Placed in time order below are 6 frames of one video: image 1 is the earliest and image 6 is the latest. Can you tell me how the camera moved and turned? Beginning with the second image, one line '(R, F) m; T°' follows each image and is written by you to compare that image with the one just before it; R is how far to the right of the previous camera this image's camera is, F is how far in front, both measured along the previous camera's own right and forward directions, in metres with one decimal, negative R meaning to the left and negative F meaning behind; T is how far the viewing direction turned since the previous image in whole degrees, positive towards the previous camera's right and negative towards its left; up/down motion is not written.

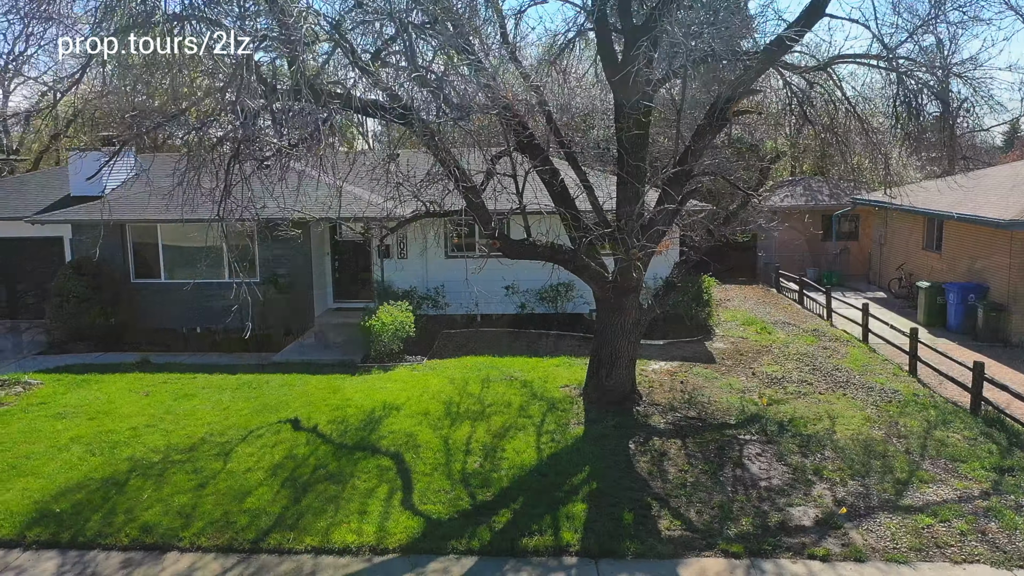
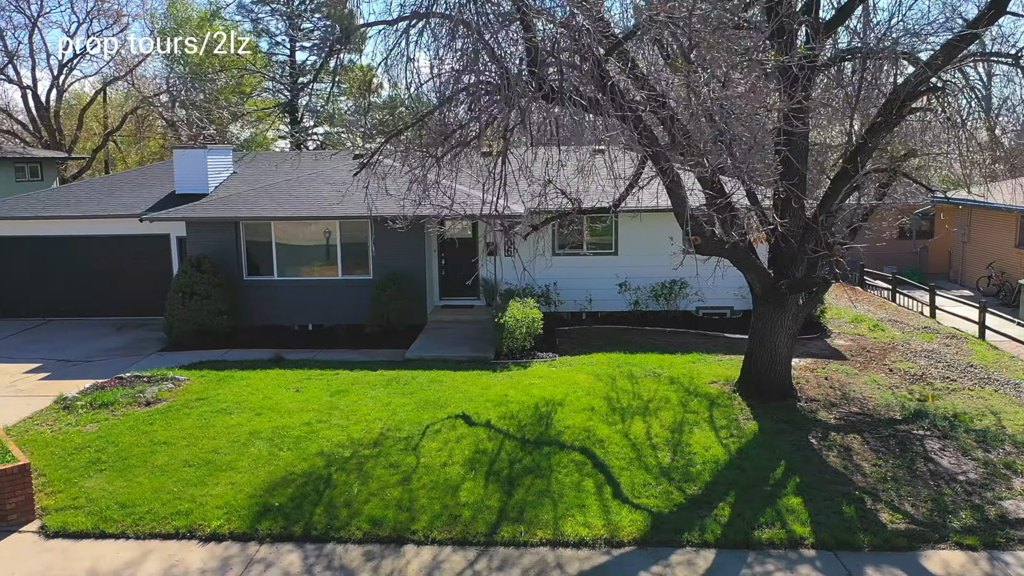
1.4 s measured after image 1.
(-1.9, 0.0) m; 0°
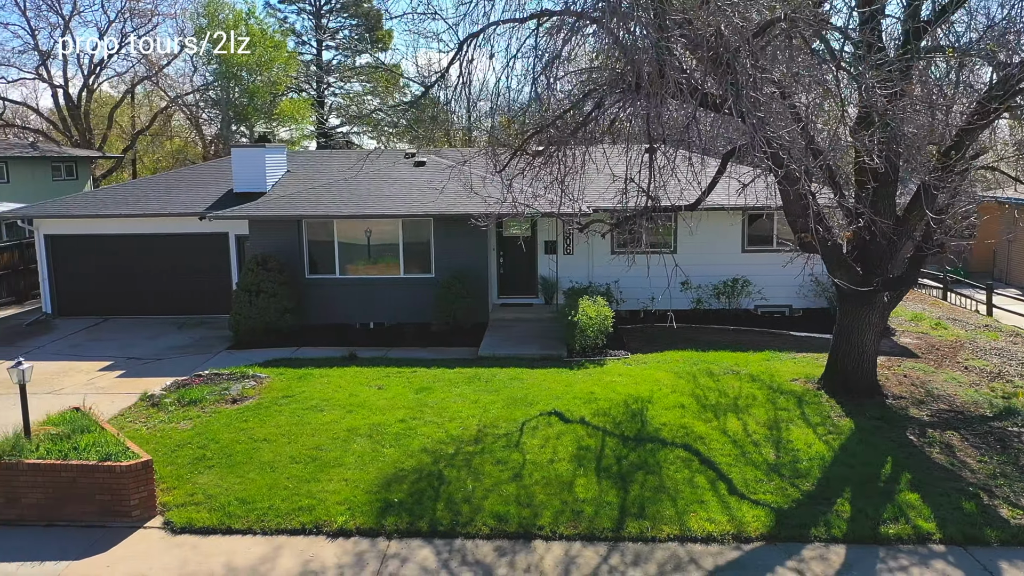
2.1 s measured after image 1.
(-1.0, 0.0) m; 0°
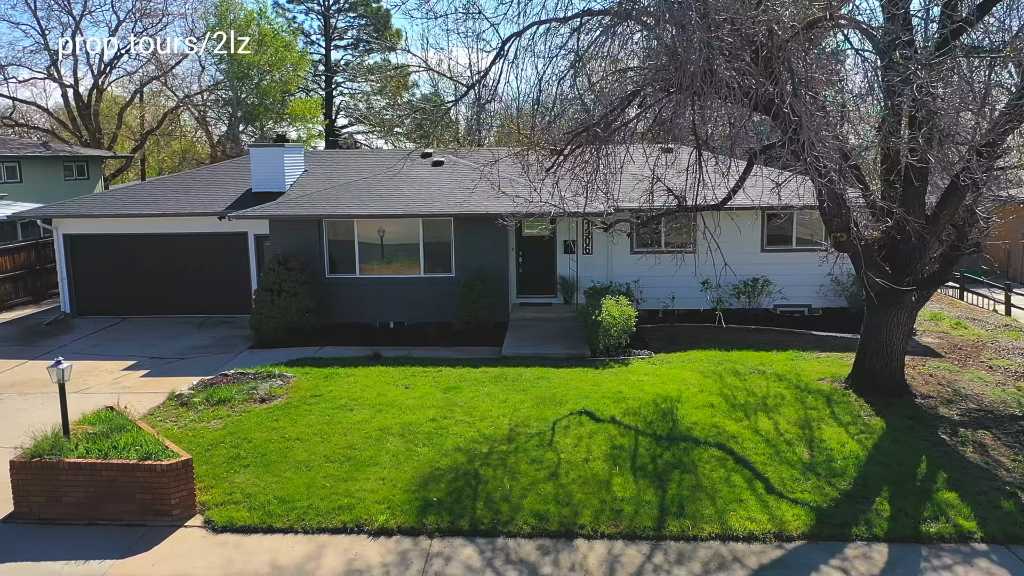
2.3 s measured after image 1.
(-0.3, 0.0) m; 0°
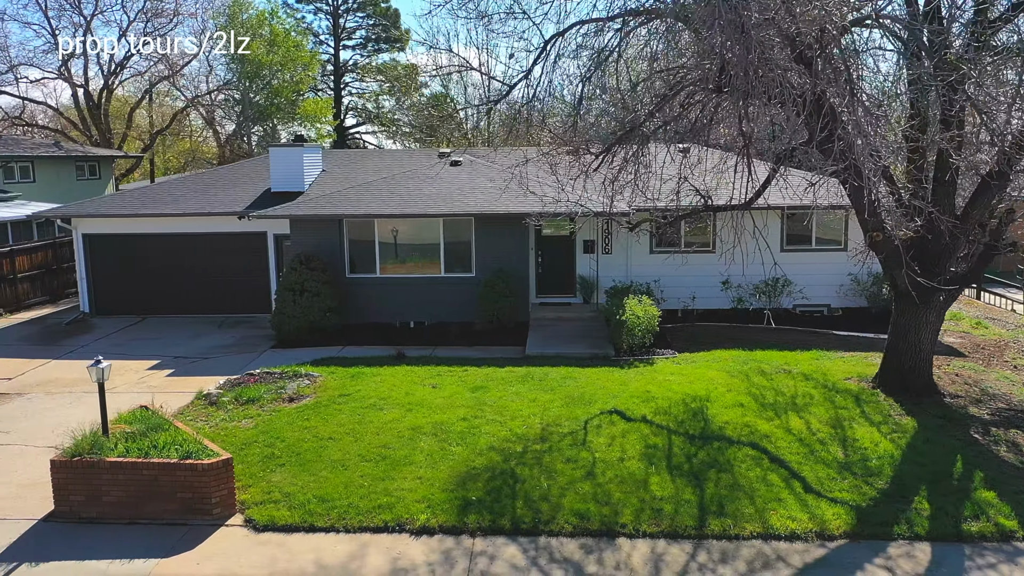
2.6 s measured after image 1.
(-0.3, 0.0) m; 0°
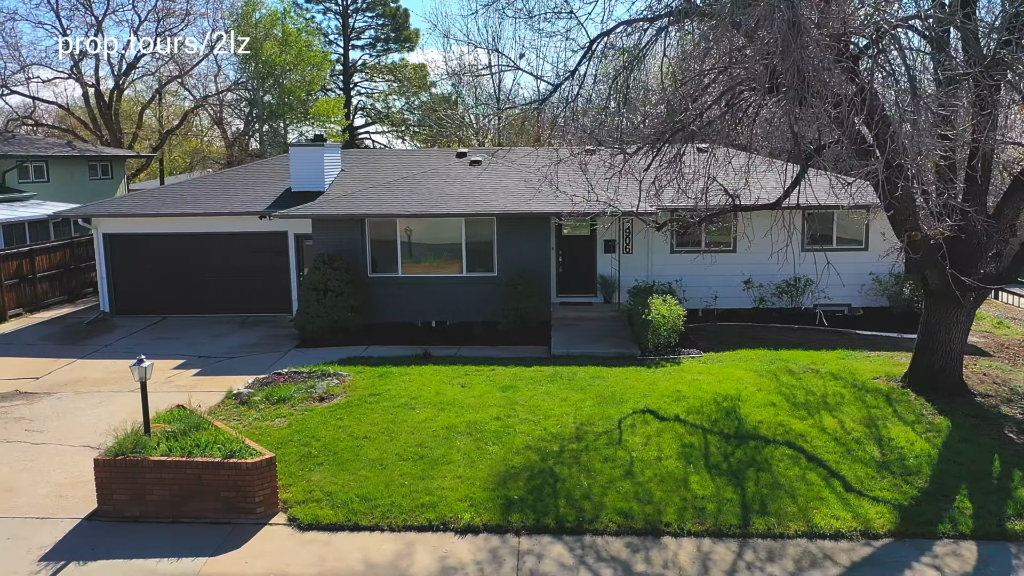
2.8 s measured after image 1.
(-0.4, 0.0) m; 0°
